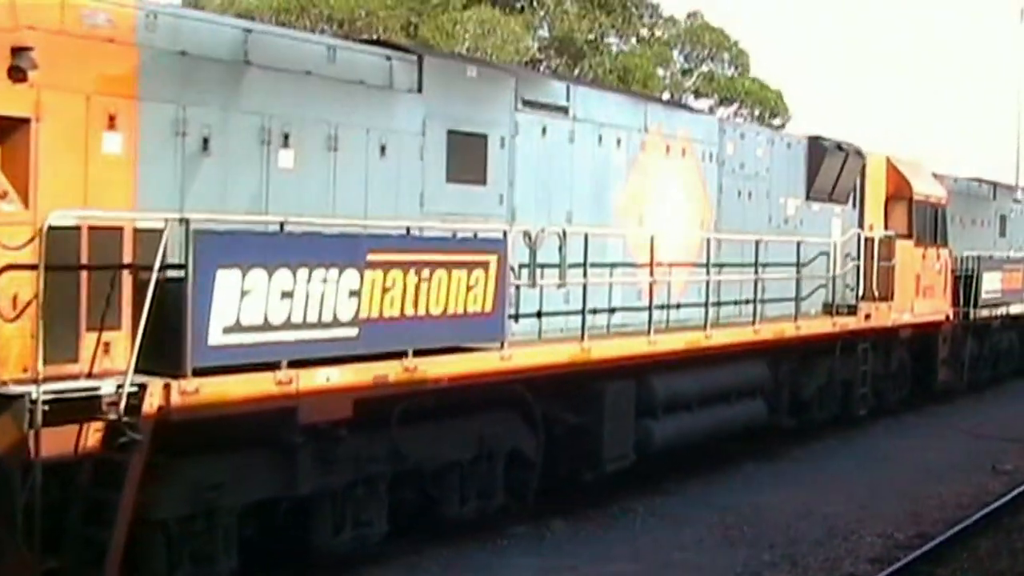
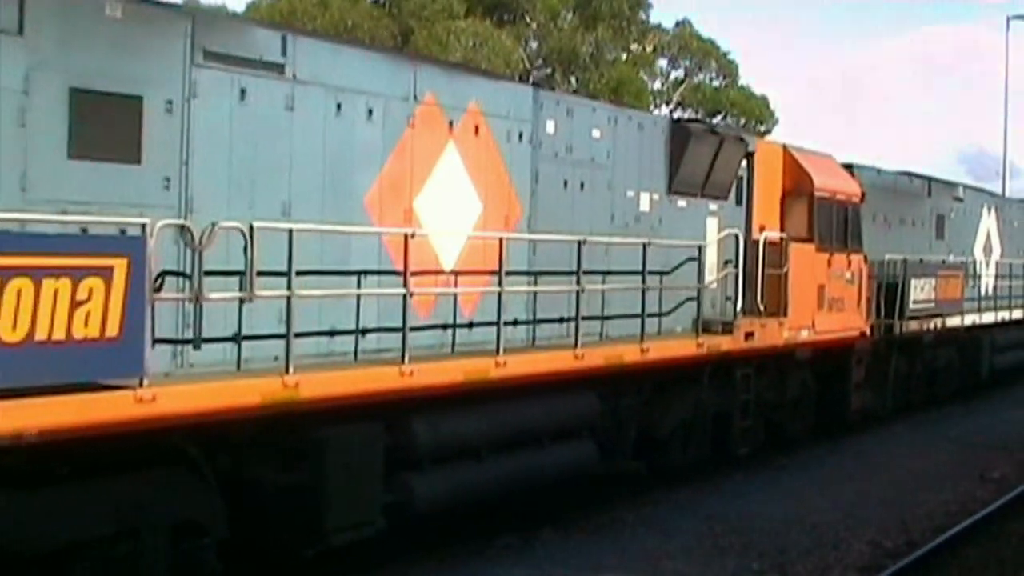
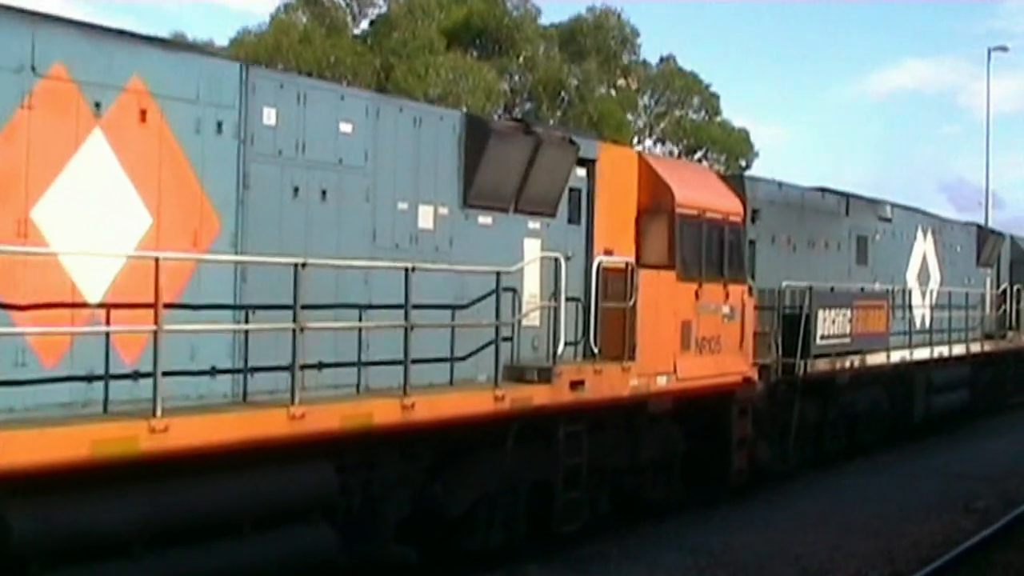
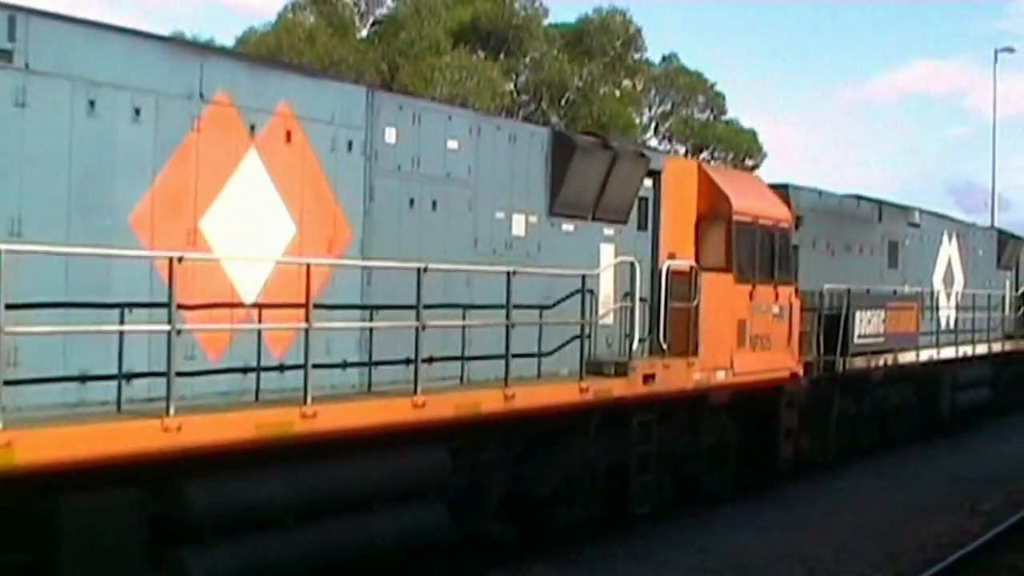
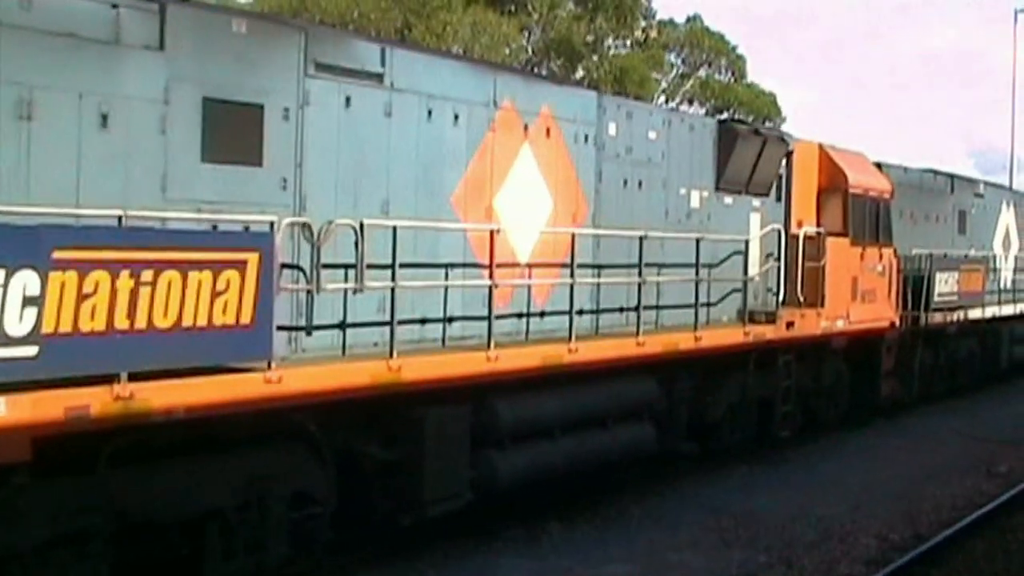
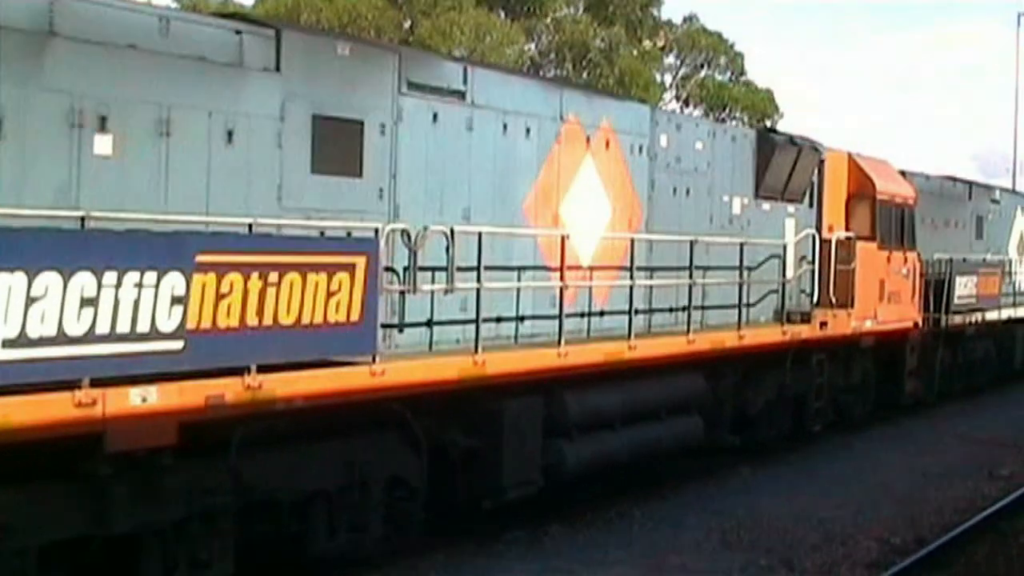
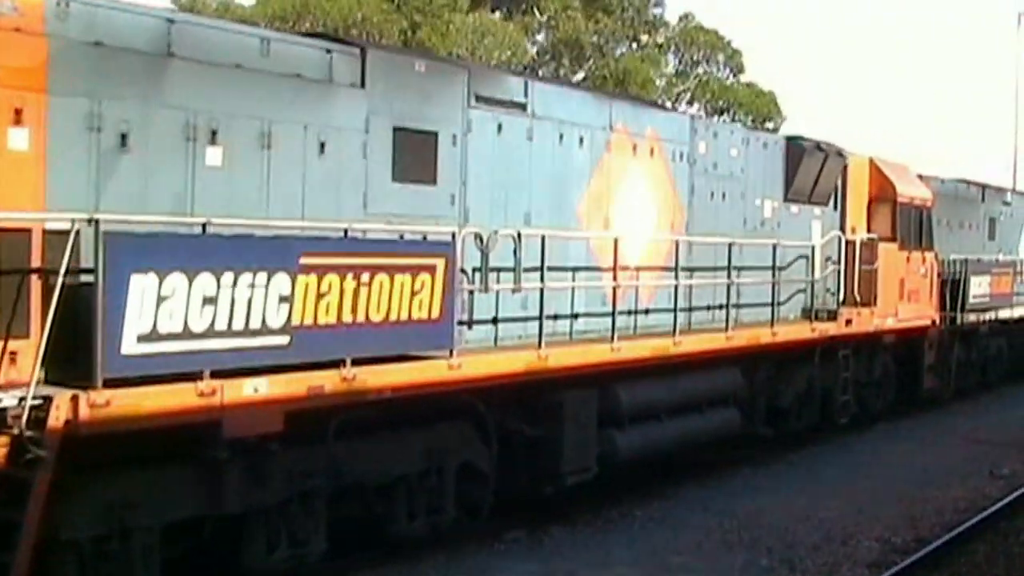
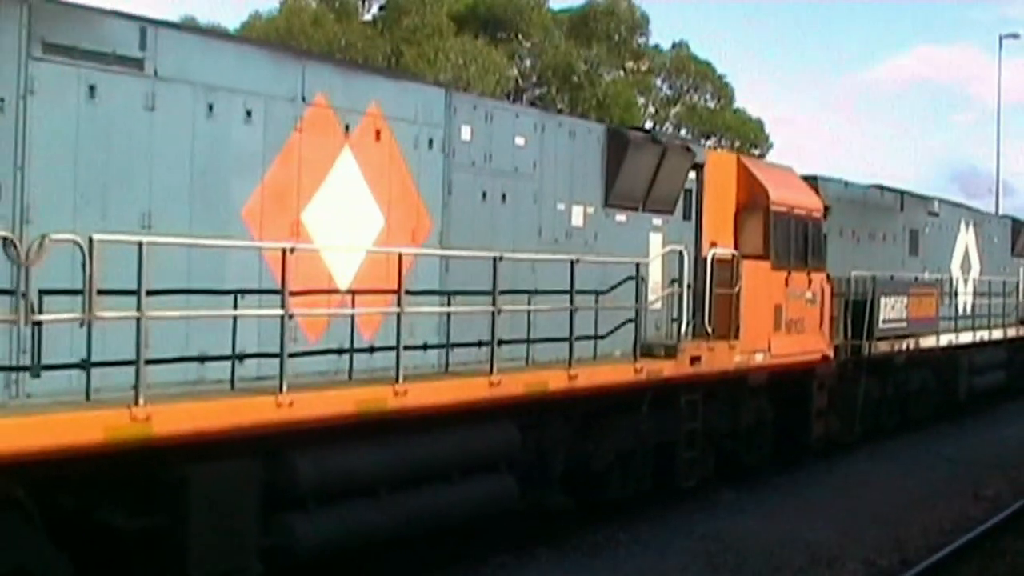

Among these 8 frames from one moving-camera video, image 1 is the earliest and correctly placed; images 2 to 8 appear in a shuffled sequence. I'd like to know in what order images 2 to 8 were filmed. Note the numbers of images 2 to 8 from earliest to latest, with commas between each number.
7, 6, 5, 2, 8, 4, 3
